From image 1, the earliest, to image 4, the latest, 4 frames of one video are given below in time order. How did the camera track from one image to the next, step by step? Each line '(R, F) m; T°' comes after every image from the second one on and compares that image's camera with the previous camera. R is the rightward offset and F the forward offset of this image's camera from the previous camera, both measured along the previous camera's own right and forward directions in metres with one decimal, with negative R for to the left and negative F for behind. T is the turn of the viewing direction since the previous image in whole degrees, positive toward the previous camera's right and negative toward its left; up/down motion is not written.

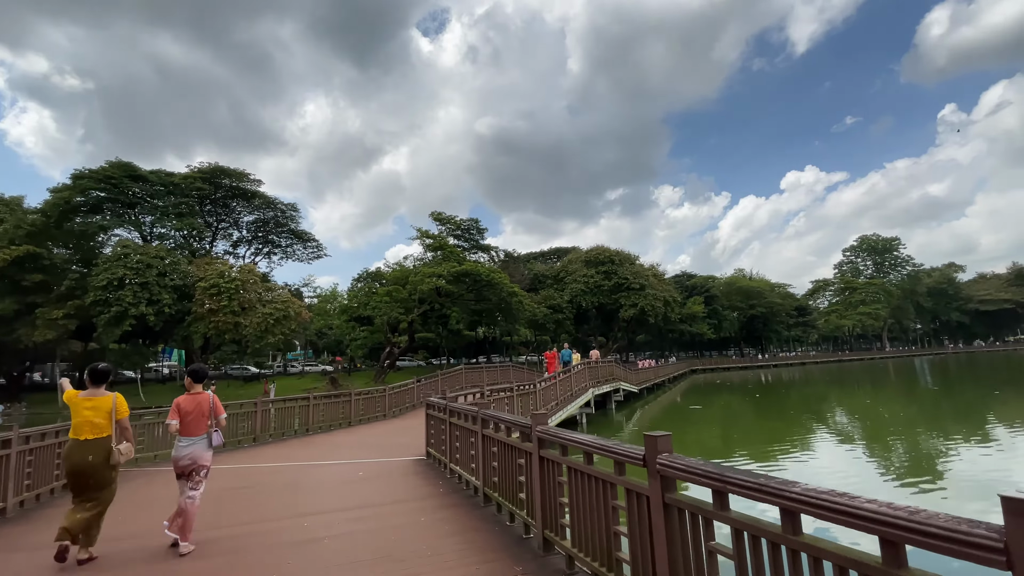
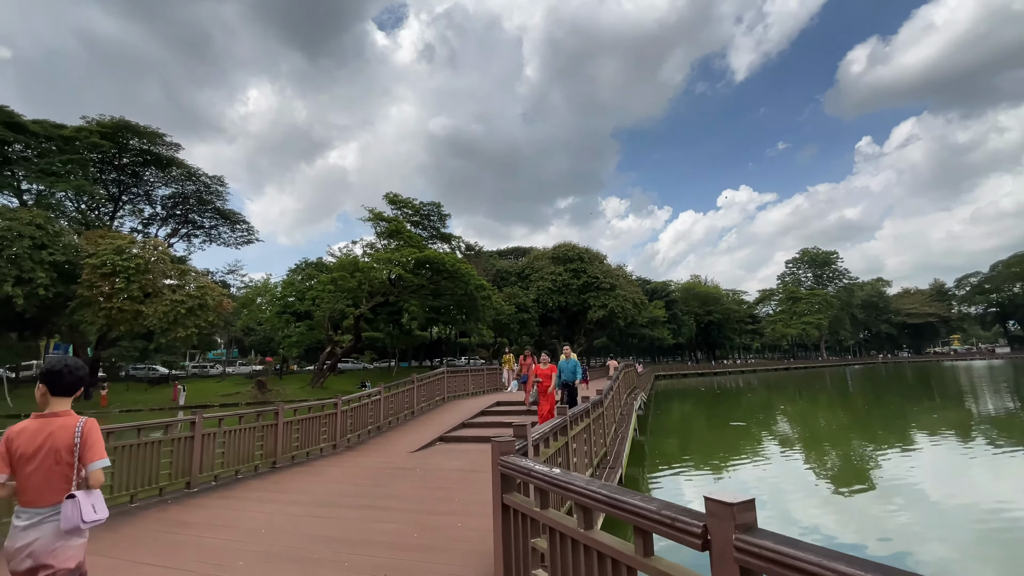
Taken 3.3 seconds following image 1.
(-0.7, +2.3) m; +6°
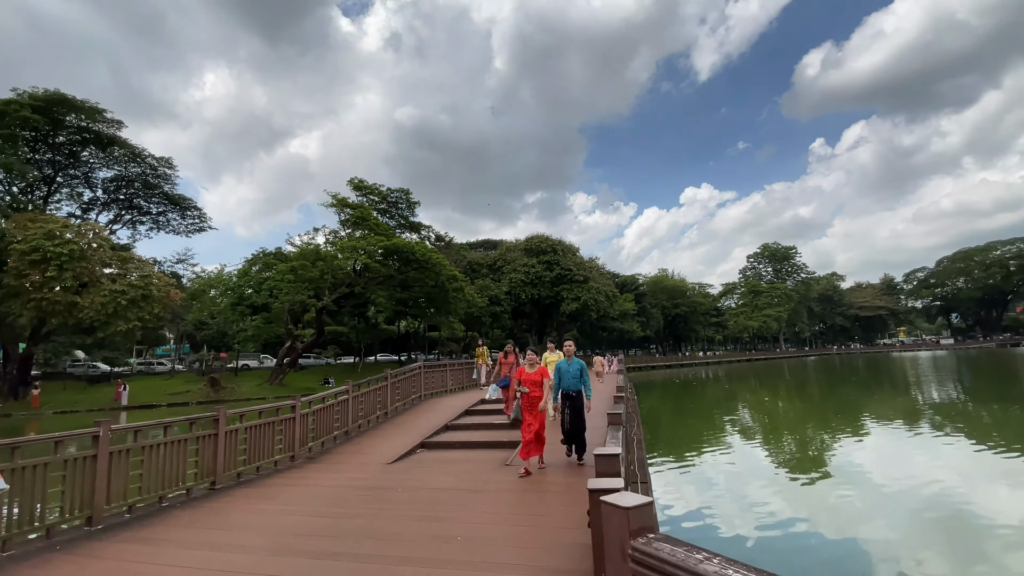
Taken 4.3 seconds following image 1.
(-0.2, +0.6) m; +4°
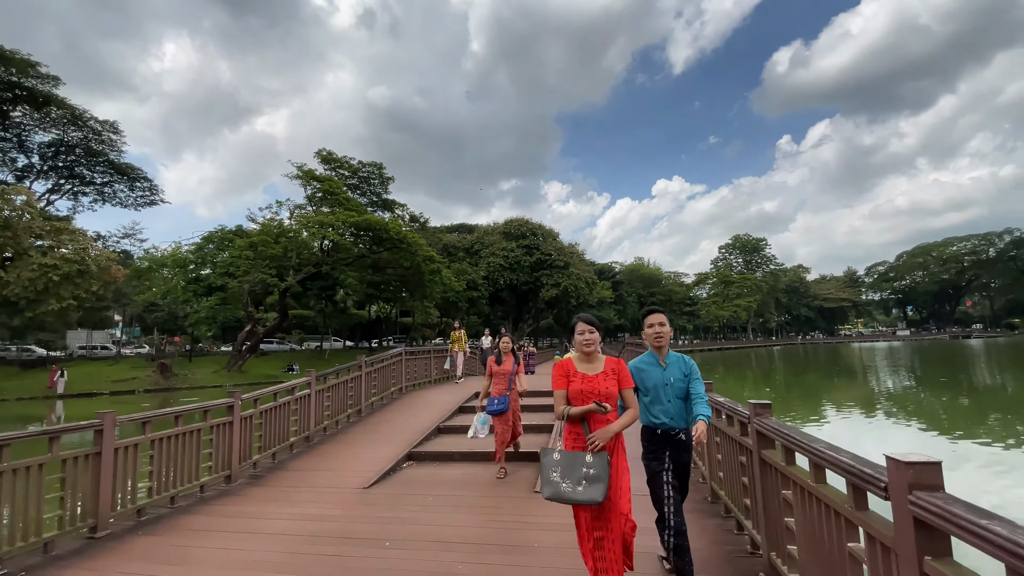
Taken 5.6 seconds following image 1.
(-0.3, +0.9) m; +3°
